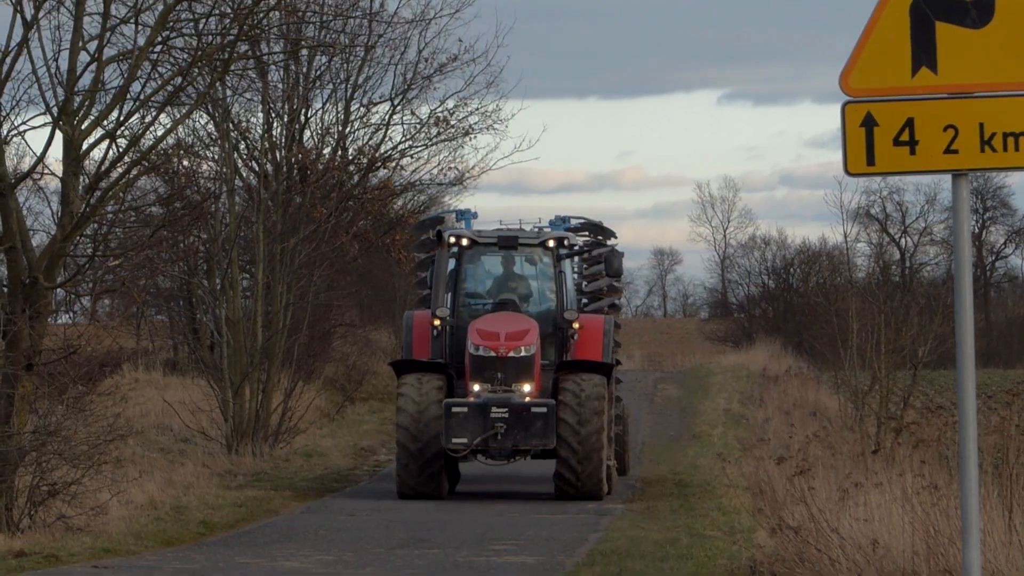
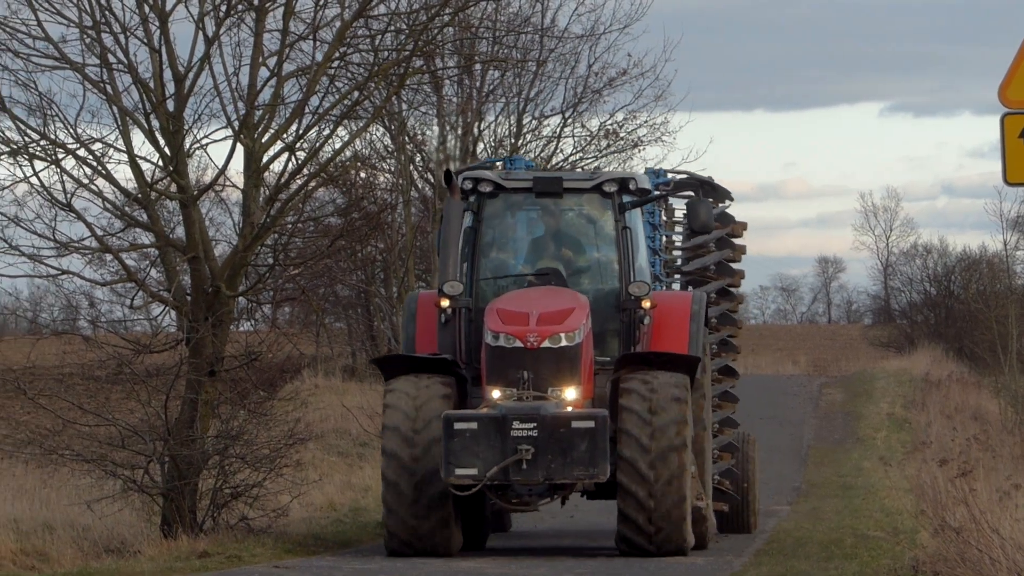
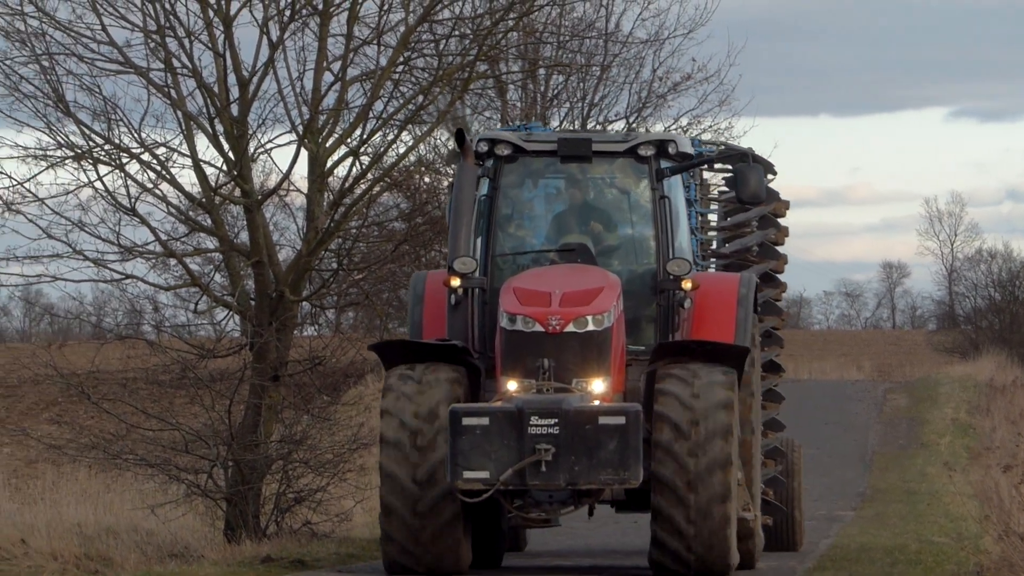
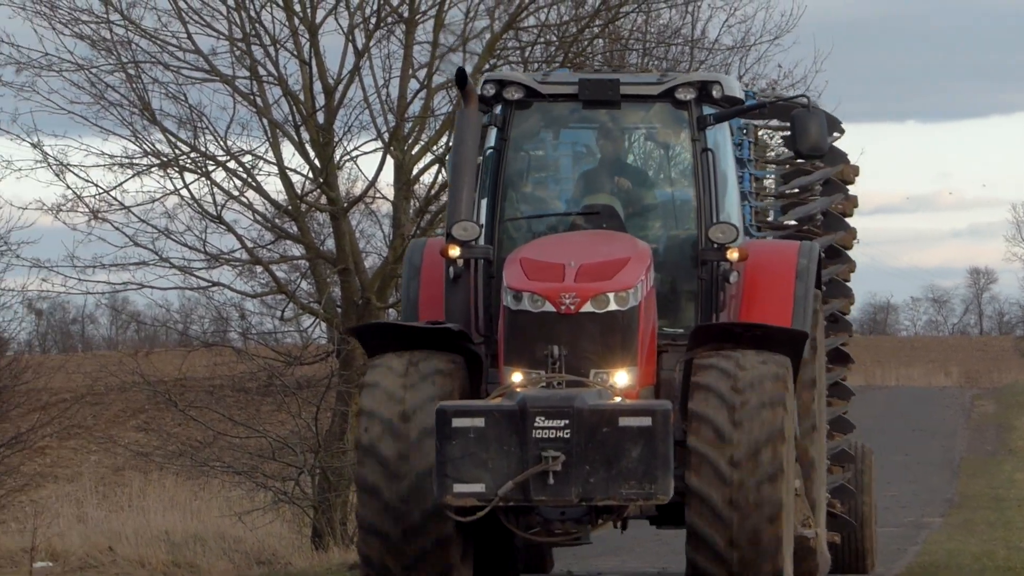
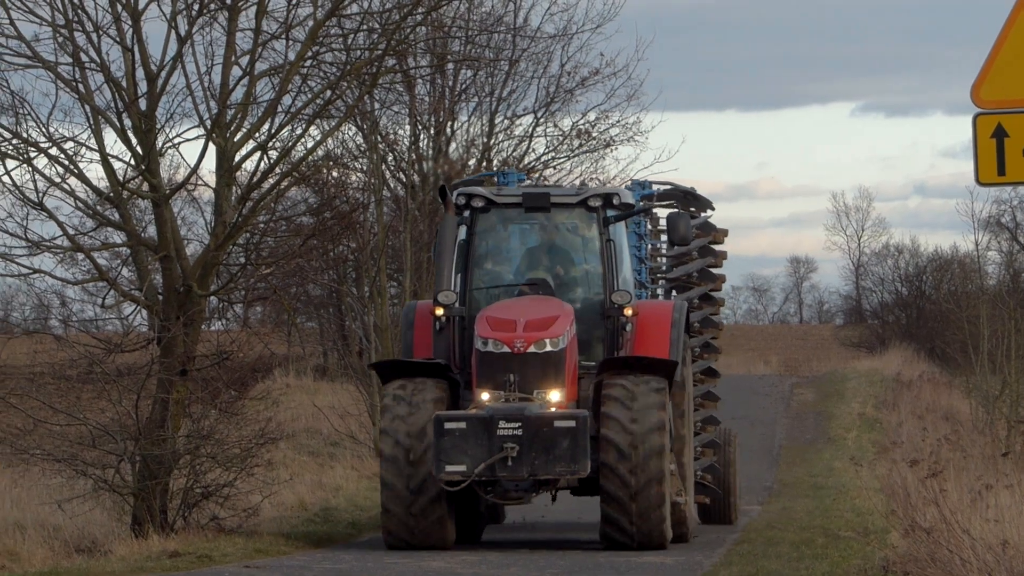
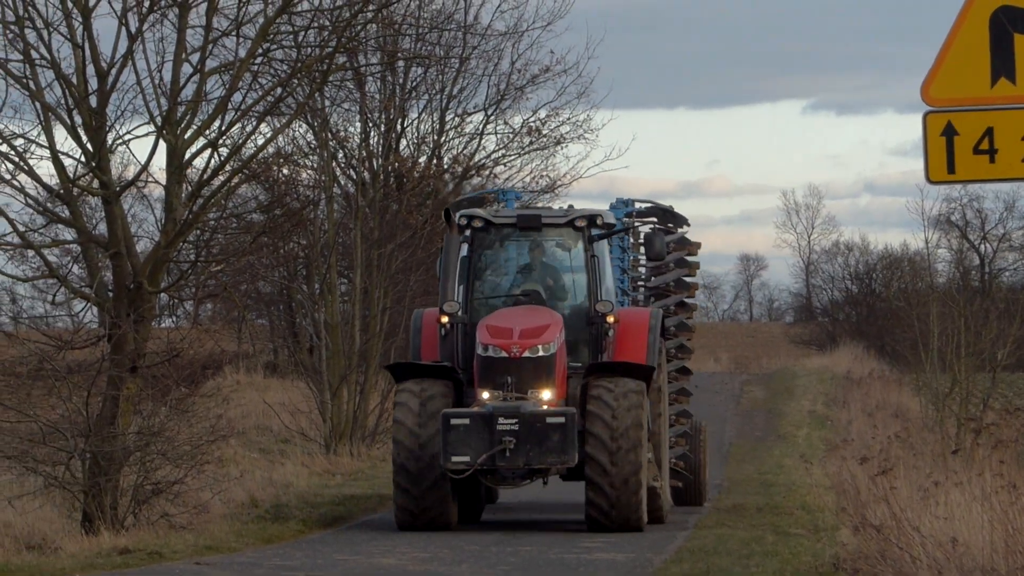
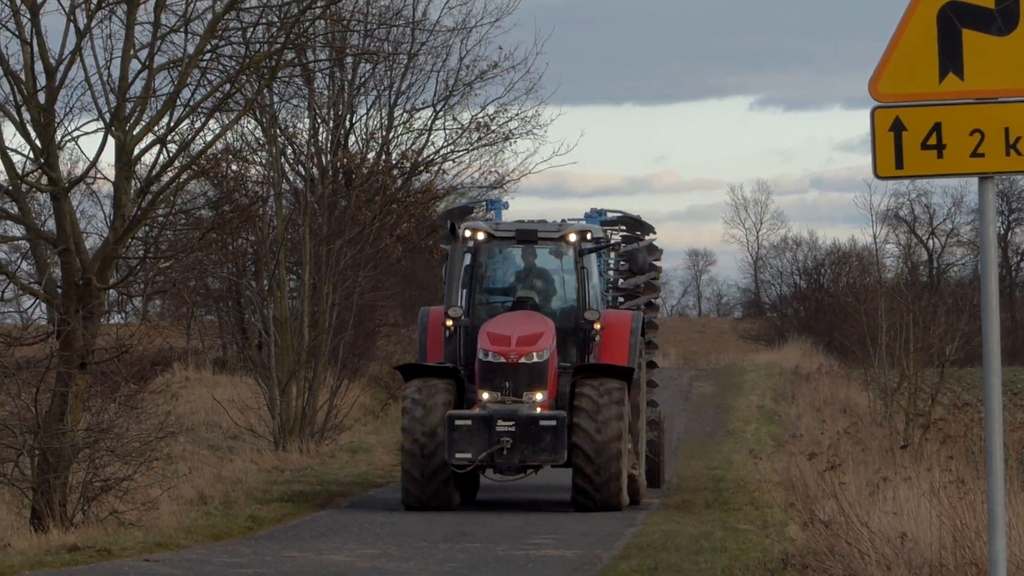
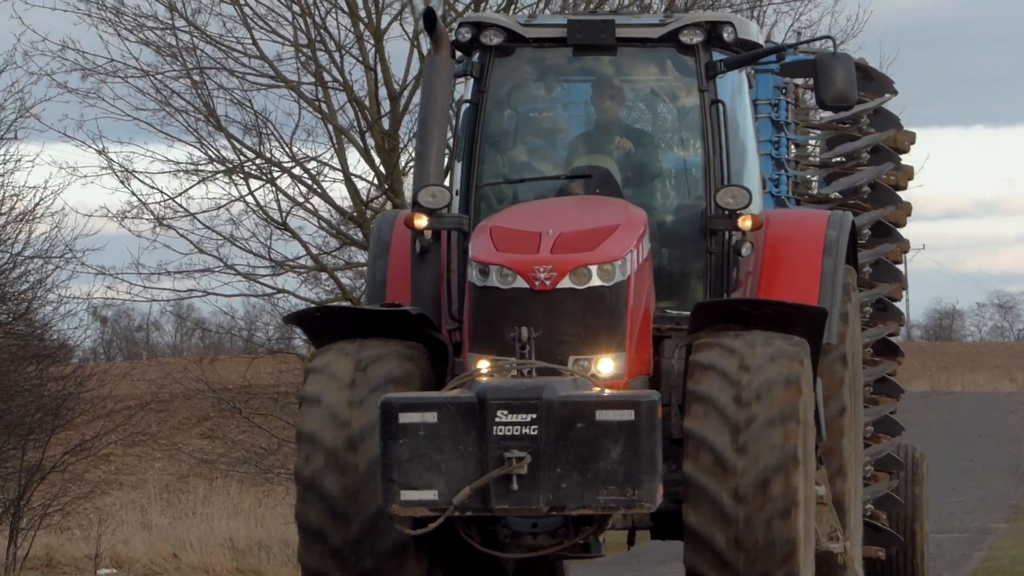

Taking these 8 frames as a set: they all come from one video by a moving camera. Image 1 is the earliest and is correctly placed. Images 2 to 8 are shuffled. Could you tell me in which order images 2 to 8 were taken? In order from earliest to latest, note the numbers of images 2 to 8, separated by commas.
7, 6, 5, 2, 3, 4, 8
